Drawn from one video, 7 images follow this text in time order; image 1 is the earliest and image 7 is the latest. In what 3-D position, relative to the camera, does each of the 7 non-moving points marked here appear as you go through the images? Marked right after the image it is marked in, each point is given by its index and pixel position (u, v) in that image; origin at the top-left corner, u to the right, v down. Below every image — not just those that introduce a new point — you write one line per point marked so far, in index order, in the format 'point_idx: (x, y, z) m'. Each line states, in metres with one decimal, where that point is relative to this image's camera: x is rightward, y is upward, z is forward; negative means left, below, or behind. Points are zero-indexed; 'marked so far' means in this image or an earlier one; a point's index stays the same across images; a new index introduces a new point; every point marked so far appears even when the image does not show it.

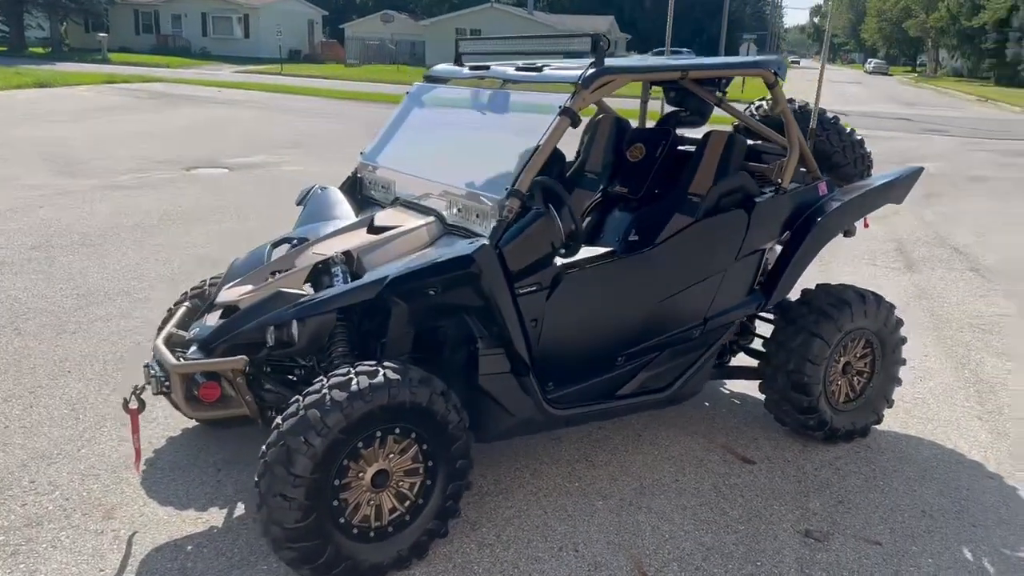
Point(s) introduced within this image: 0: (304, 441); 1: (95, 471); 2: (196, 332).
0: (-0.8, -0.6, +3.2) m
1: (-2.1, -0.9, +4.4) m
2: (-1.4, -0.2, +4.0) m
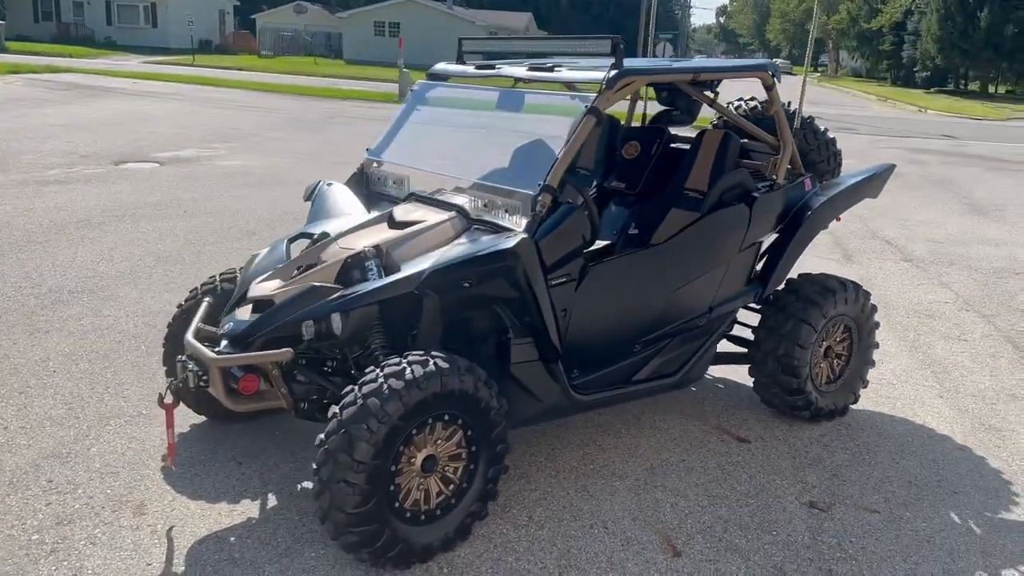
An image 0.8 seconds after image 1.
0: (-0.6, -0.5, +3.4) m
1: (-2.0, -0.9, +4.4) m
2: (-1.3, -0.2, +4.0) m
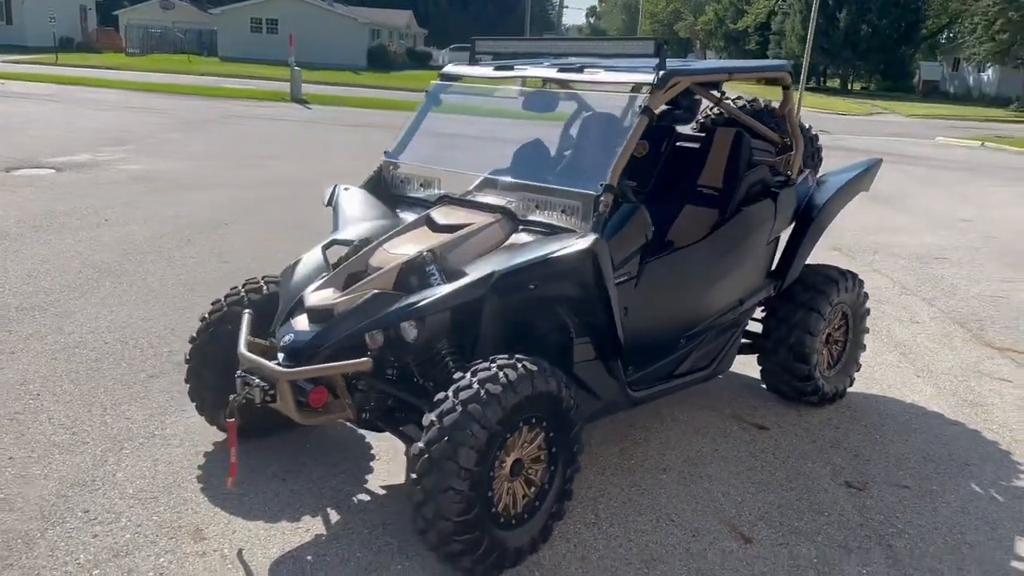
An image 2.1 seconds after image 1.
0: (-0.2, -0.5, +3.3) m
1: (-1.7, -1.0, +4.2) m
2: (-1.0, -0.2, +3.9) m
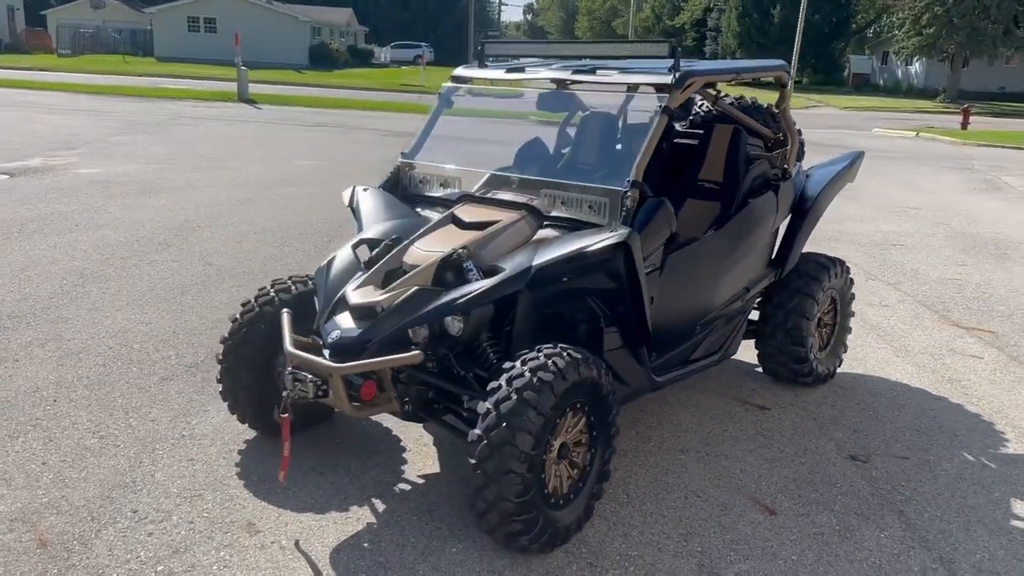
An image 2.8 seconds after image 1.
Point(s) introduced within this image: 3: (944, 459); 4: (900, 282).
0: (+0.1, -0.5, +3.5) m
1: (-1.5, -1.0, +4.2) m
2: (-0.8, -0.2, +4.0) m
3: (+2.4, -0.9, +4.9) m
4: (+4.0, +0.1, +9.0) m
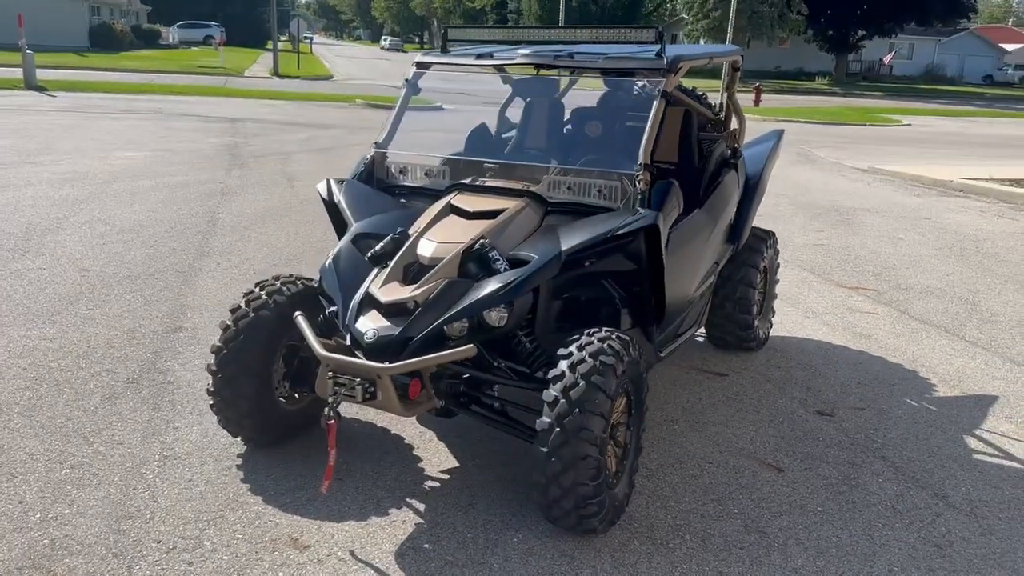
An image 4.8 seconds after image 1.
0: (+0.3, -0.5, +3.6) m
1: (-1.3, -1.0, +4.0) m
2: (-0.6, -0.2, +3.8) m
3: (+2.3, -0.7, +5.4) m
4: (+2.9, +0.4, +9.8) m
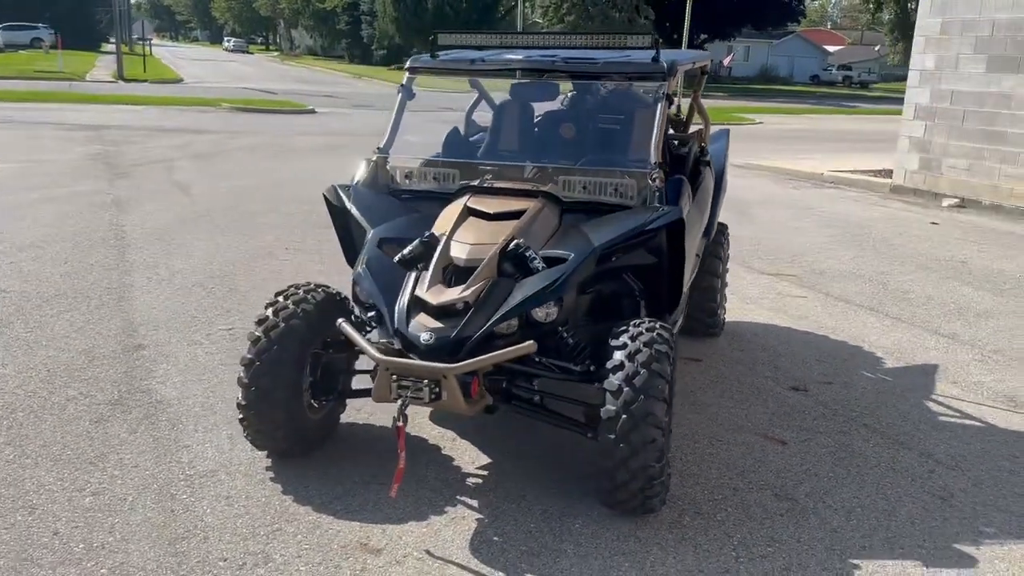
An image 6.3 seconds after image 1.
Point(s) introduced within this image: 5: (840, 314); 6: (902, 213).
0: (+0.6, -0.4, +3.8) m
1: (-1.1, -1.1, +3.9) m
2: (-0.4, -0.2, +3.9) m
3: (+2.3, -0.6, +5.9) m
4: (+2.1, +0.5, +10.3) m
5: (+2.8, -0.2, +7.5) m
6: (+5.6, +1.1, +12.7) m
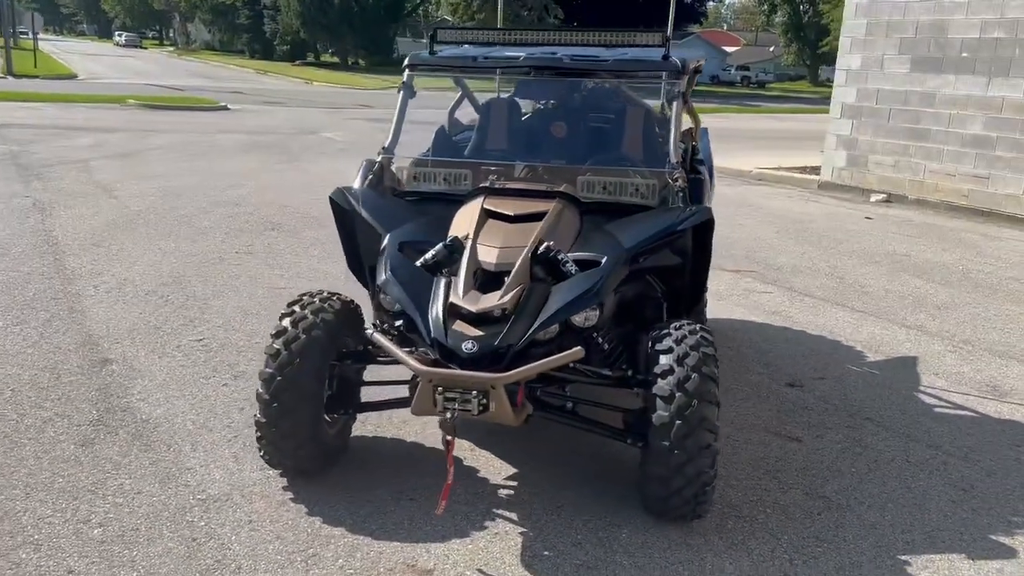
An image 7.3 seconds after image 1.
0: (+0.8, -0.4, +3.7) m
1: (-0.9, -1.1, +3.7) m
2: (-0.2, -0.2, +3.7) m
3: (+2.3, -0.6, +6.0) m
4: (+1.6, +0.6, +10.4) m
5: (+2.6, -0.2, +7.7) m
6: (+4.8, +1.2, +13.1) m
